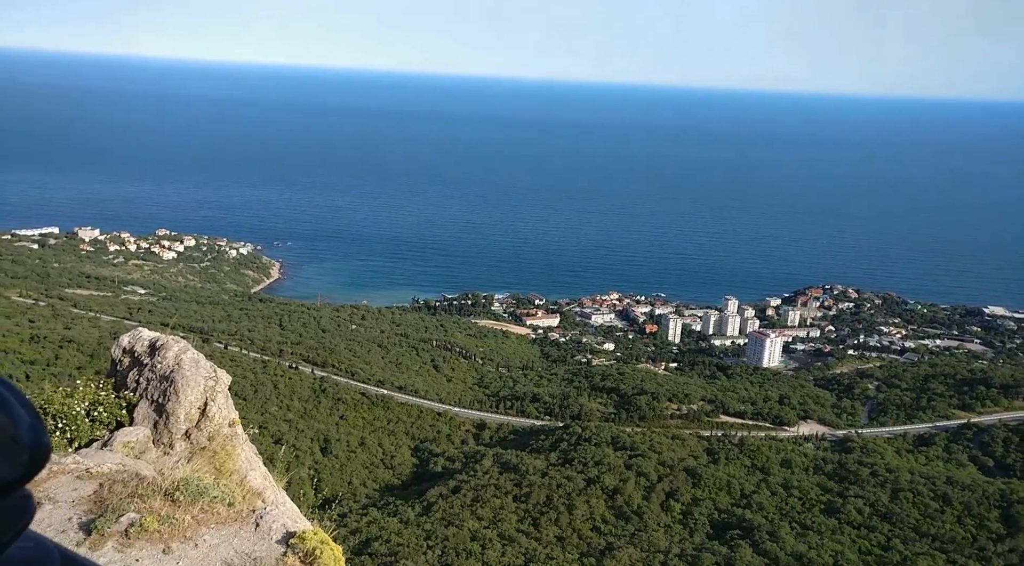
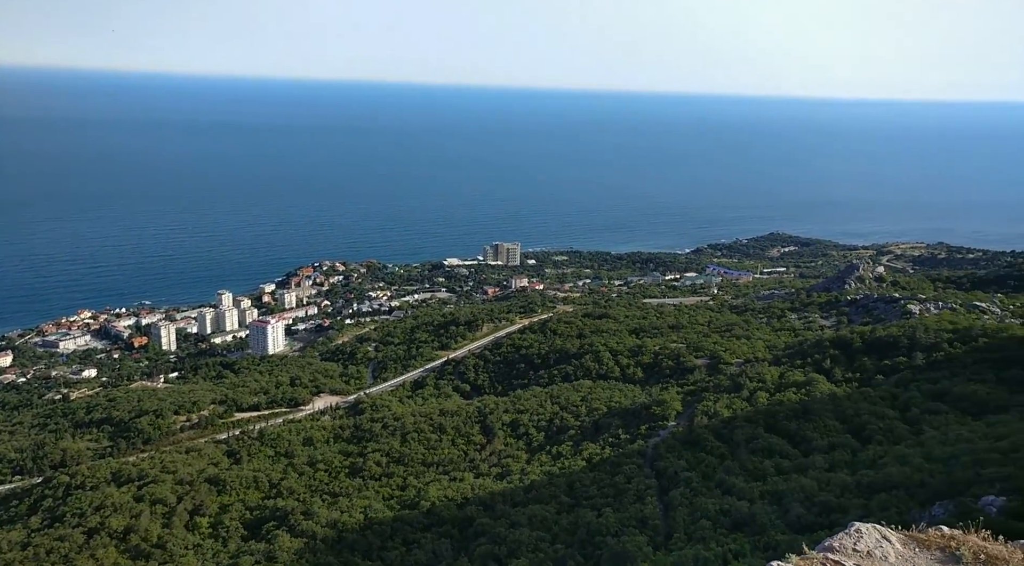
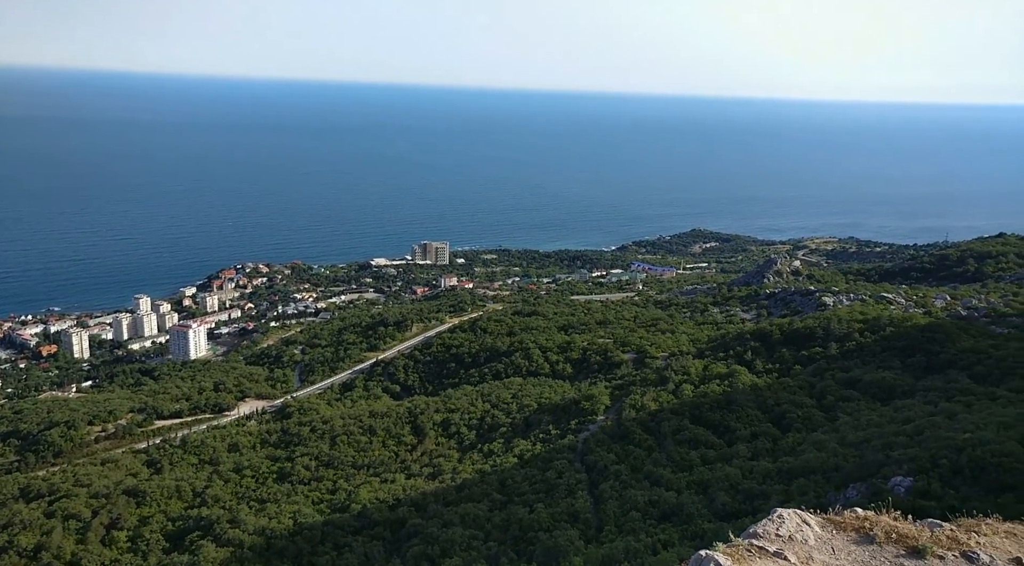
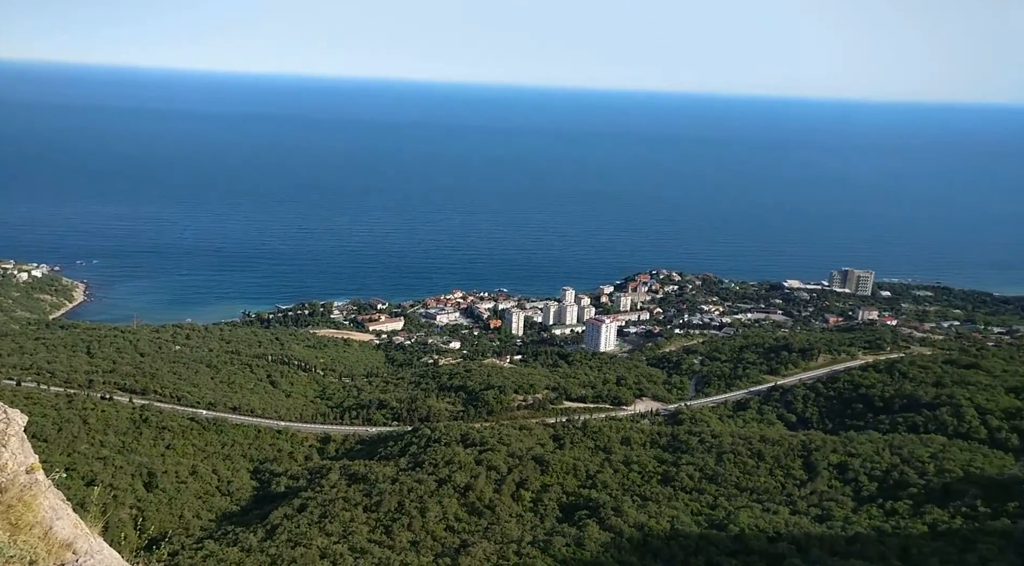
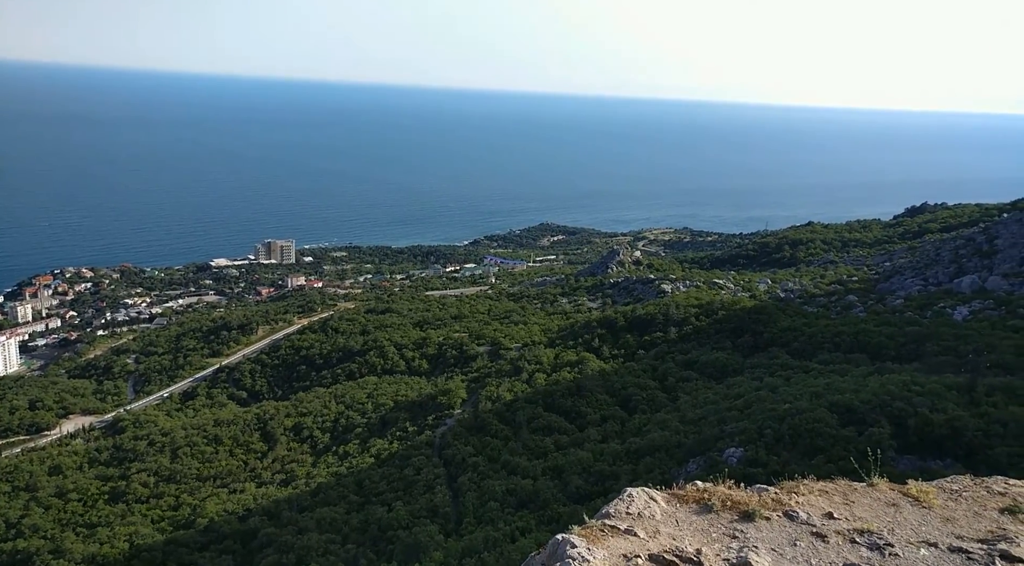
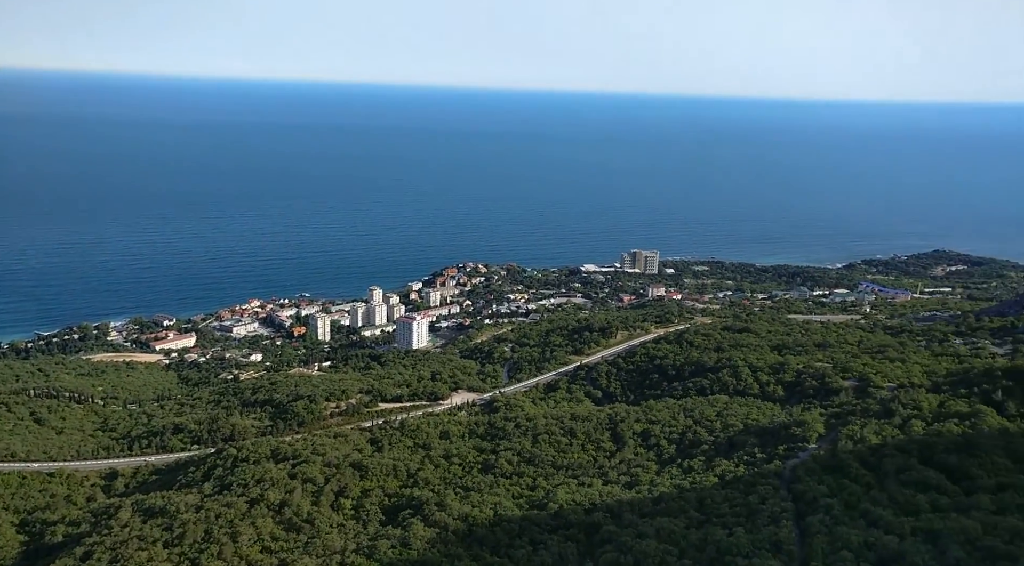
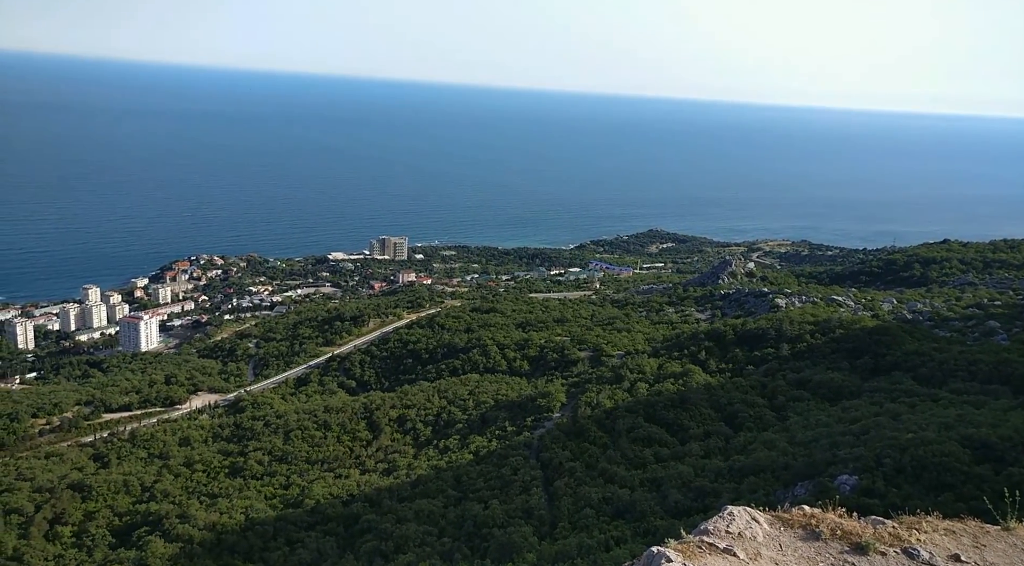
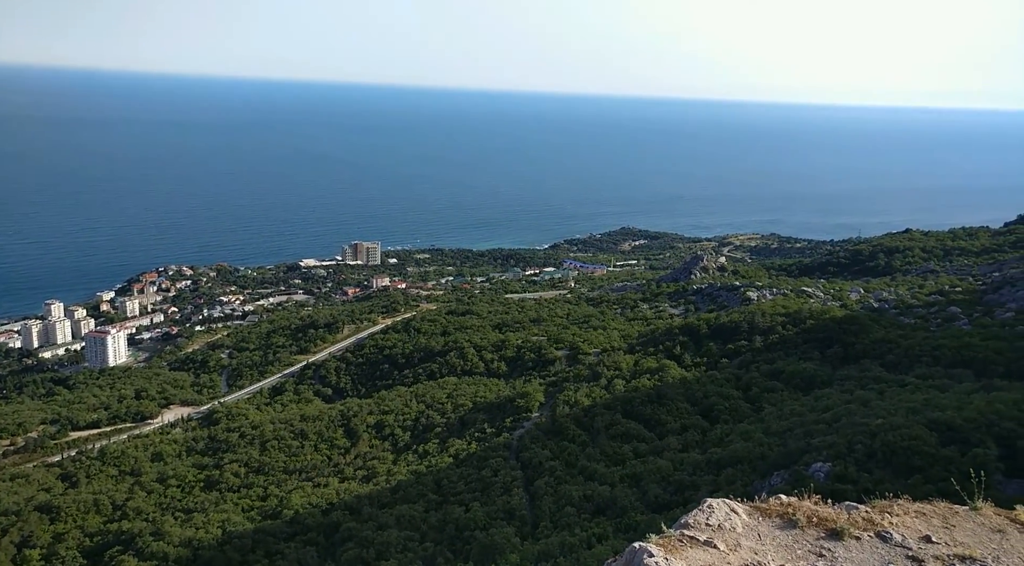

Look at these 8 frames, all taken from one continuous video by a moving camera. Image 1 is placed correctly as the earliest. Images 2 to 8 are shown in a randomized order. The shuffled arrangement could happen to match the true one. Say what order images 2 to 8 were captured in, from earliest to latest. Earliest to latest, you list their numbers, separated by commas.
4, 6, 2, 3, 8, 5, 7
